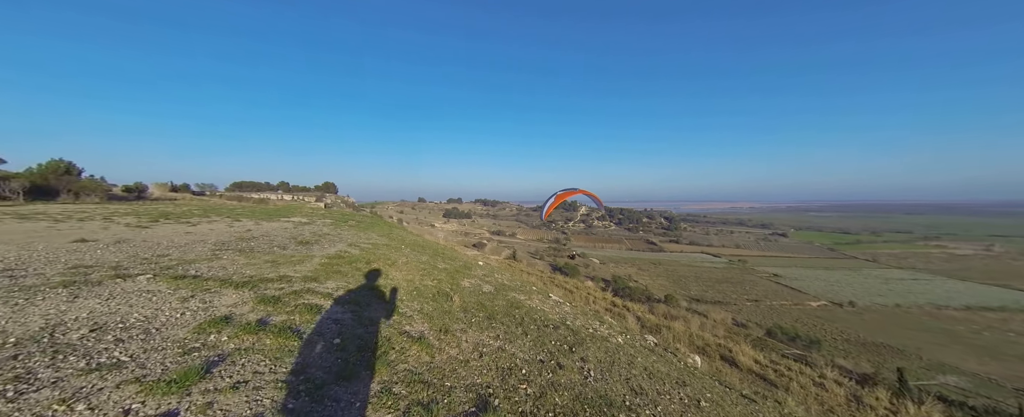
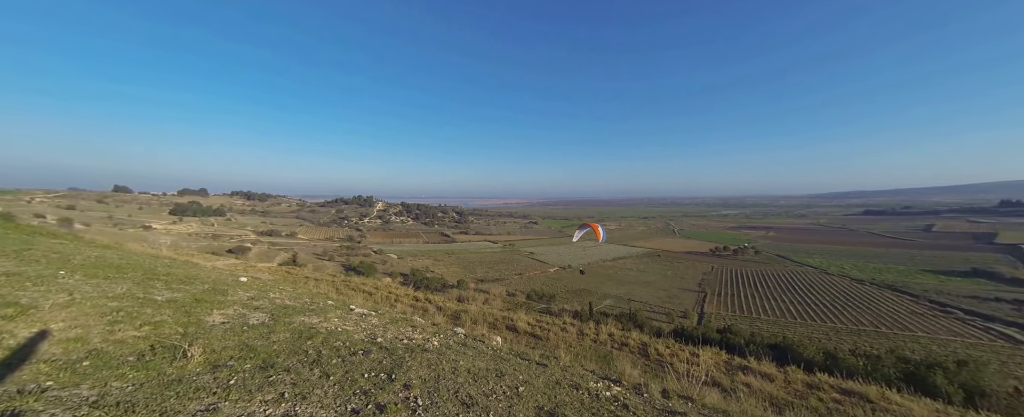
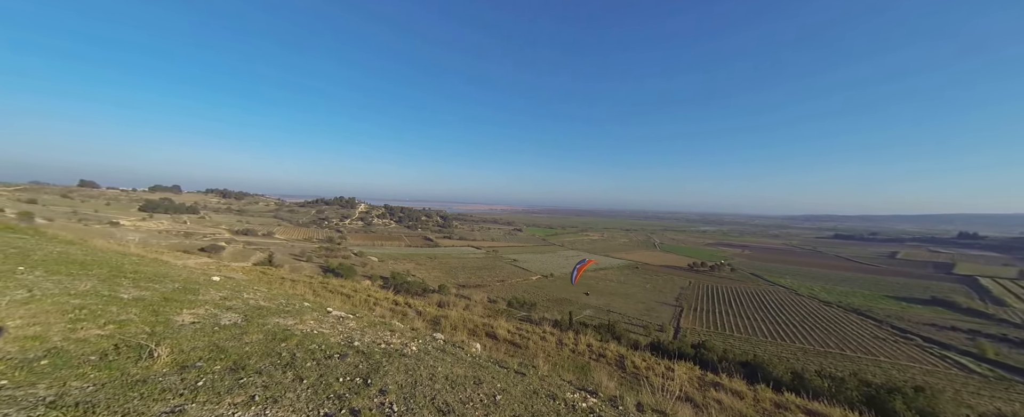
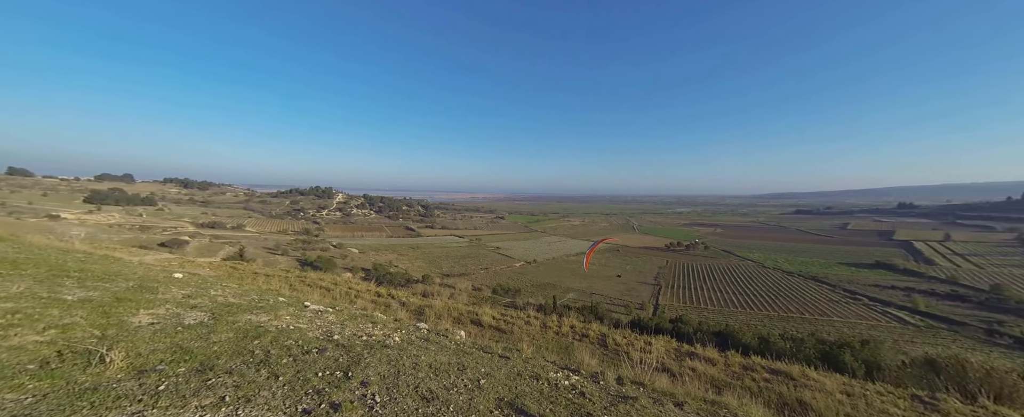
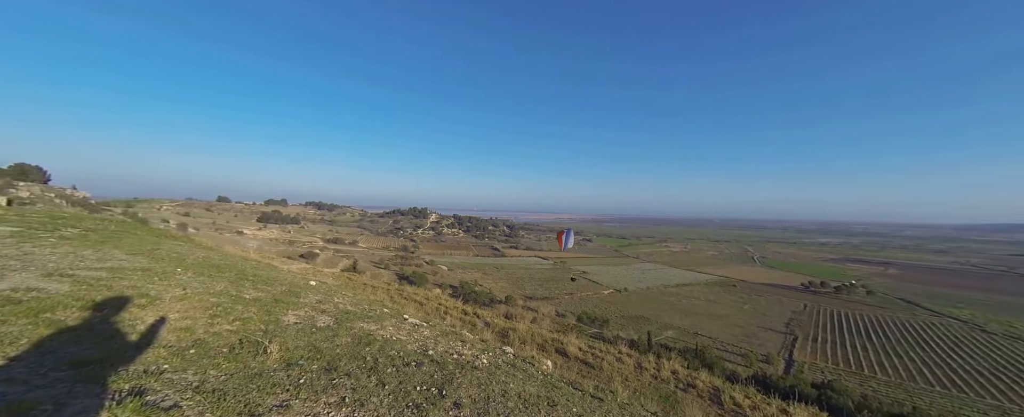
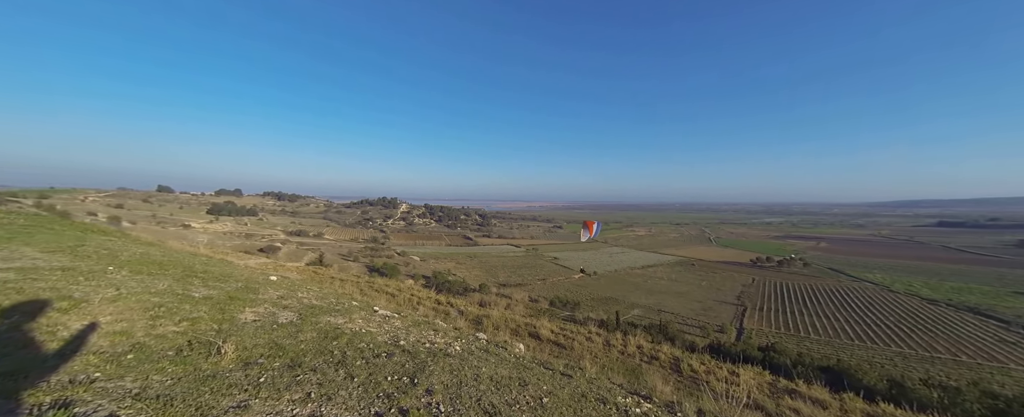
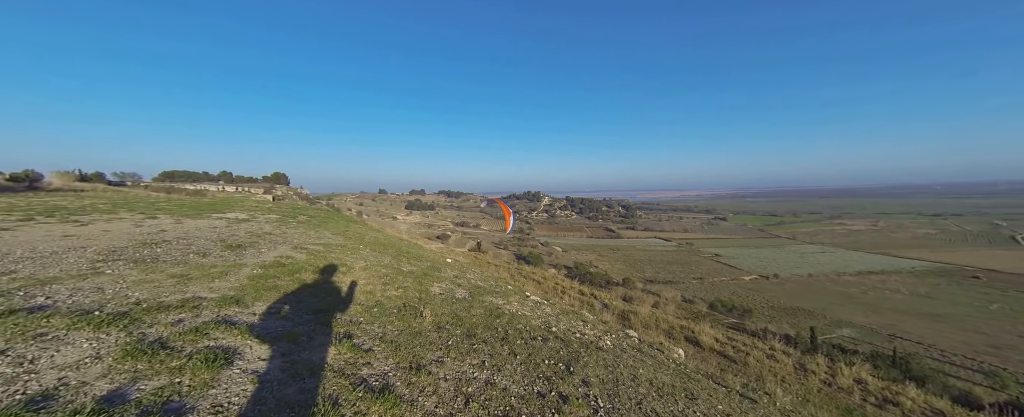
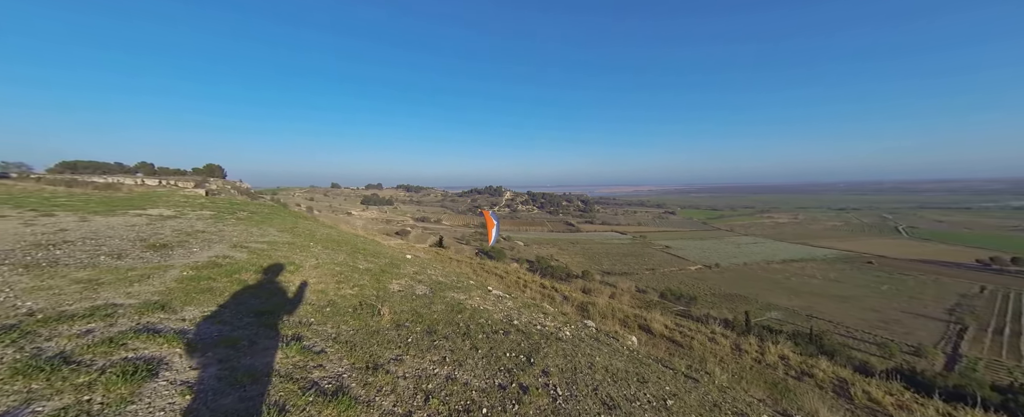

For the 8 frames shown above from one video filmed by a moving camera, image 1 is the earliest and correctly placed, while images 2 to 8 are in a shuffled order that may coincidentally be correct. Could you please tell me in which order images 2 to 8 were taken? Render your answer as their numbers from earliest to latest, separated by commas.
7, 8, 5, 6, 2, 4, 3
